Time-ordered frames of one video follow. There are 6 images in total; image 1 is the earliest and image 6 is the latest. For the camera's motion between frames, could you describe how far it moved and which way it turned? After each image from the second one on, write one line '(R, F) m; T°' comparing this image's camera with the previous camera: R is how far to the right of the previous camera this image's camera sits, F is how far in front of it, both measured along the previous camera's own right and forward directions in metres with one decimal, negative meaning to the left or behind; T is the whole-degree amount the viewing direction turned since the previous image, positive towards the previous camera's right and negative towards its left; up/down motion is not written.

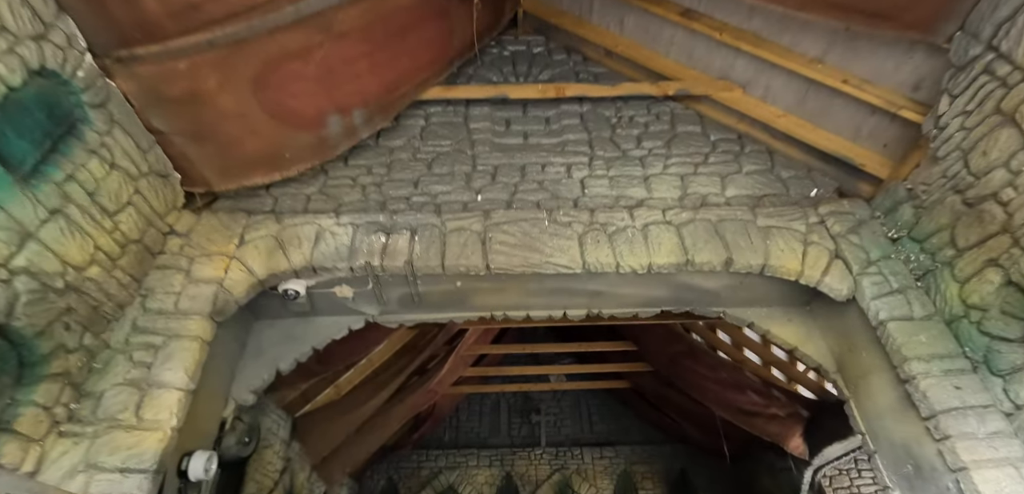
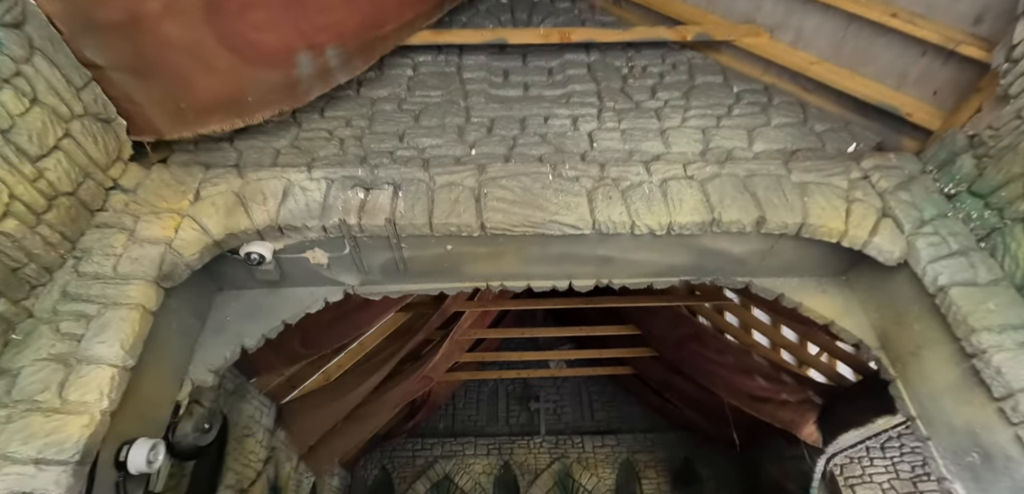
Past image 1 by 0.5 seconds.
(0.0, +0.3) m; 0°
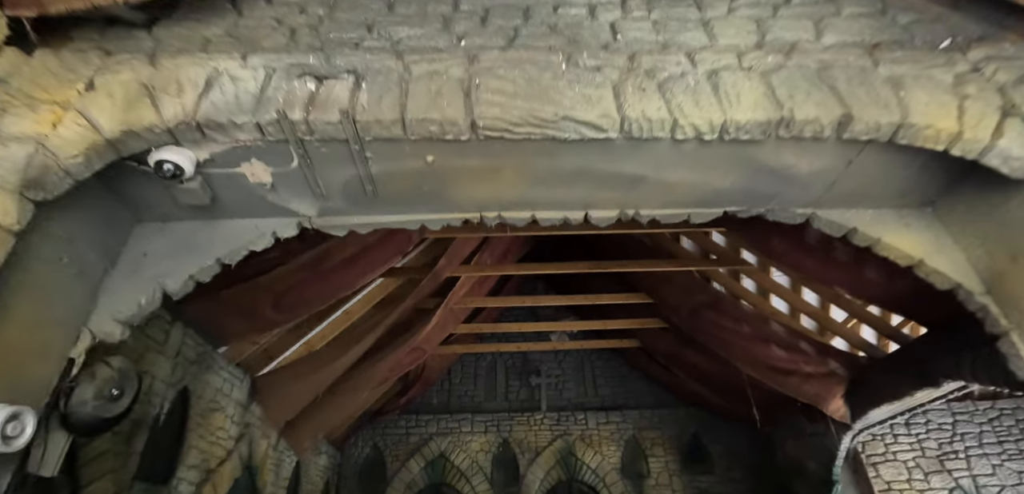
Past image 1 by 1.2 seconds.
(0.0, +0.4) m; 0°
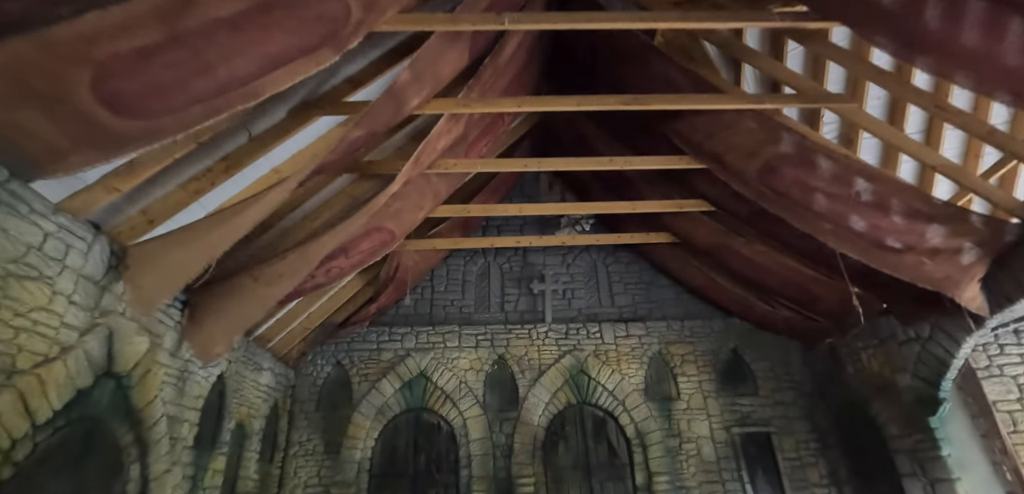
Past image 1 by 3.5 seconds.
(0.0, +1.3) m; +1°
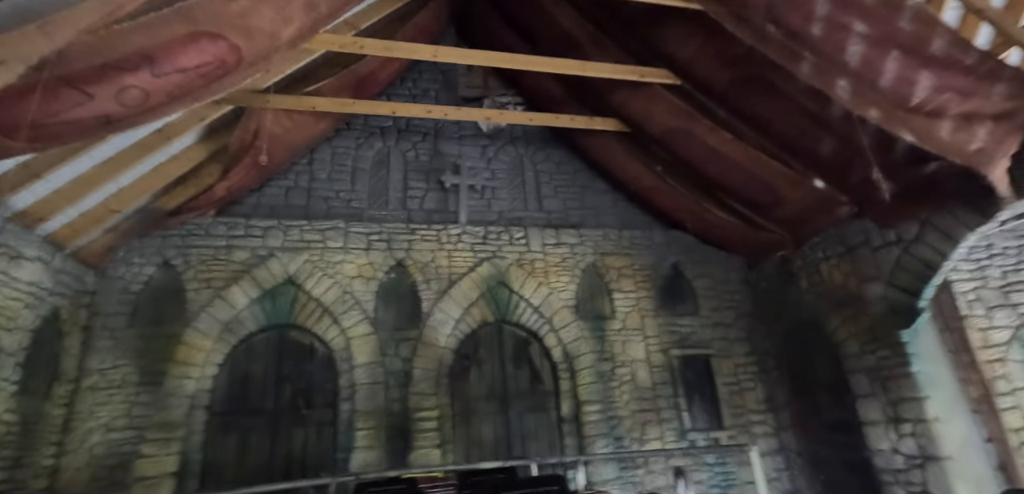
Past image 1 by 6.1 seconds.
(-0.1, +1.0) m; +12°
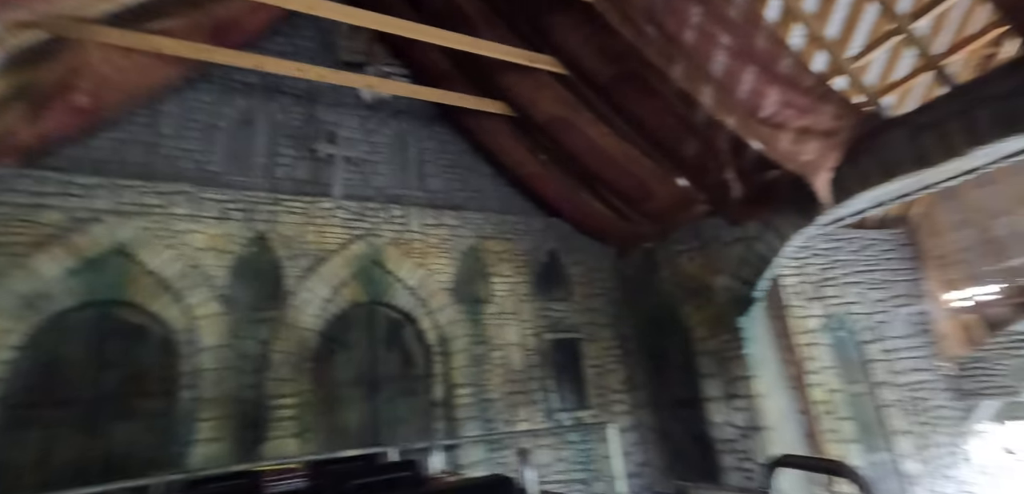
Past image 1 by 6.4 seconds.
(0.0, +0.1) m; +13°
